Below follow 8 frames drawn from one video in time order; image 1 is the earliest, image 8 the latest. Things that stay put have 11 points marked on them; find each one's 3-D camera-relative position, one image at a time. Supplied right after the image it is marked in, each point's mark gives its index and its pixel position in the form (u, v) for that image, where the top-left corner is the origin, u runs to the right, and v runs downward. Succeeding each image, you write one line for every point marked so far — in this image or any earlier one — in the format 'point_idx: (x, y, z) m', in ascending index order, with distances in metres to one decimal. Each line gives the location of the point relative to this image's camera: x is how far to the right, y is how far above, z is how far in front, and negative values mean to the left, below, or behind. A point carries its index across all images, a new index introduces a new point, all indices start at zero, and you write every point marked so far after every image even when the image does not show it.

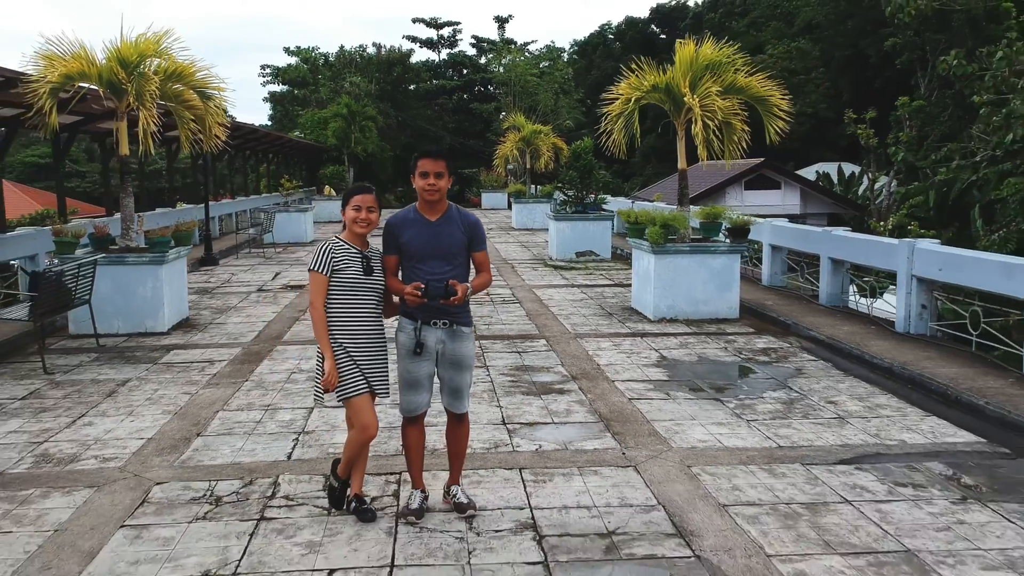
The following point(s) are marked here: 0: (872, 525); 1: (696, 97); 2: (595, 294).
0: (+1.6, -1.0, +3.8) m
1: (+1.8, +1.9, +8.9) m
2: (+1.0, -0.1, +10.6) m
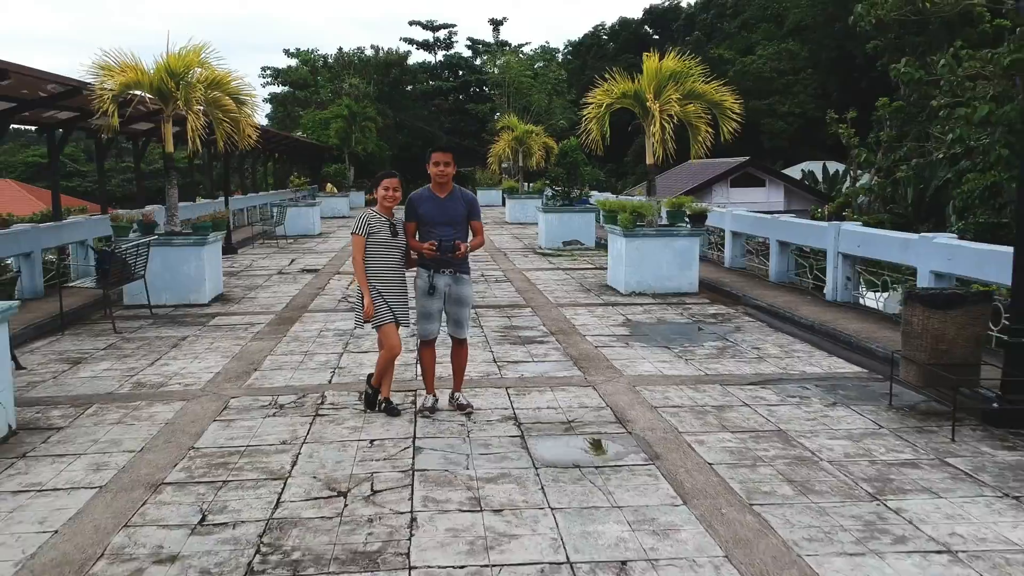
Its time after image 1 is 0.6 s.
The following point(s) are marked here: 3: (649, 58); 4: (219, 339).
0: (+1.5, -0.8, +5.3) m
1: (+1.7, +2.2, +10.4) m
2: (+0.9, +0.2, +12.1) m
3: (+1.6, +2.7, +10.4) m
4: (-2.6, -0.4, +8.0) m
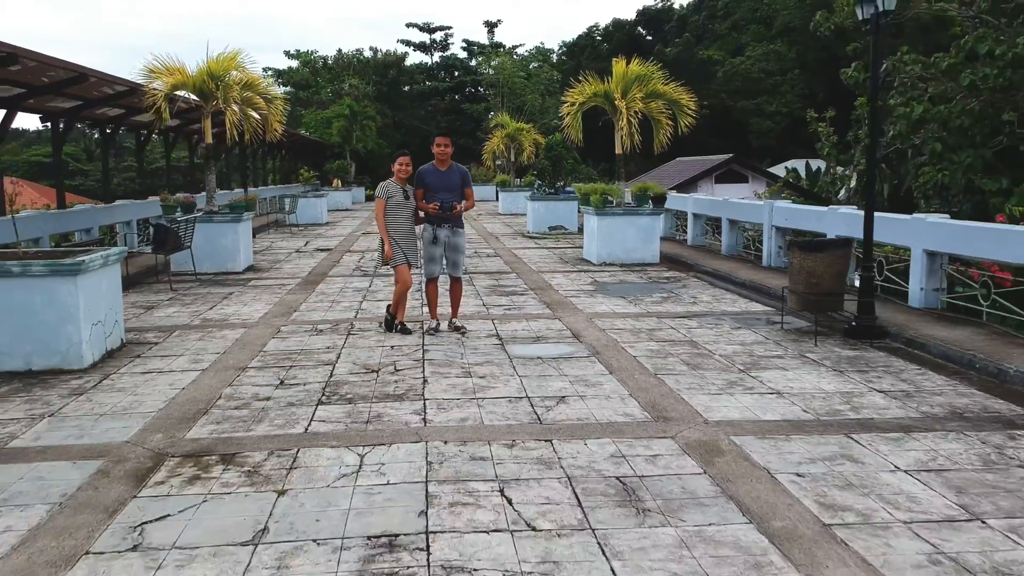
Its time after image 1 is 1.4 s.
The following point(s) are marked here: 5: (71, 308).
0: (+1.3, -0.4, +7.1) m
1: (+1.6, +2.6, +12.2) m
2: (+0.8, +0.6, +13.9) m
3: (+1.4, +3.1, +12.2) m
4: (-2.7, -0.1, +9.8) m
5: (-3.0, -0.1, +6.1) m
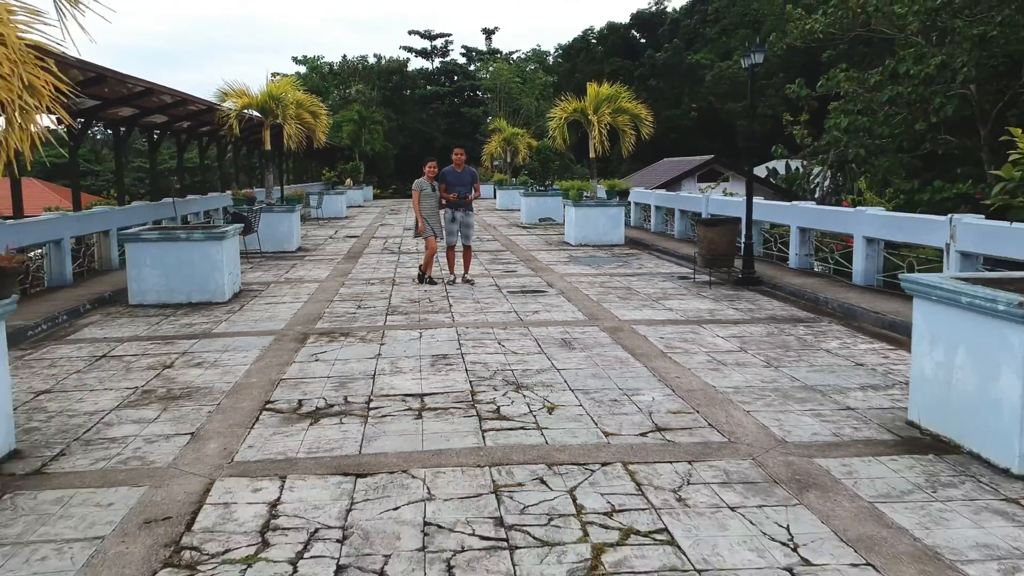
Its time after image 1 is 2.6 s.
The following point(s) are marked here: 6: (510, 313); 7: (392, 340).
0: (+1.3, 0.0, +10.3) m
1: (+1.5, +3.0, +15.4) m
2: (+0.7, +1.0, +17.1) m
3: (+1.3, +3.5, +15.4) m
4: (-2.8, +0.4, +13.0) m
5: (-3.1, +0.3, +9.3) m
6: (0.0, -0.2, +8.3) m
7: (-0.9, -0.4, +7.1) m
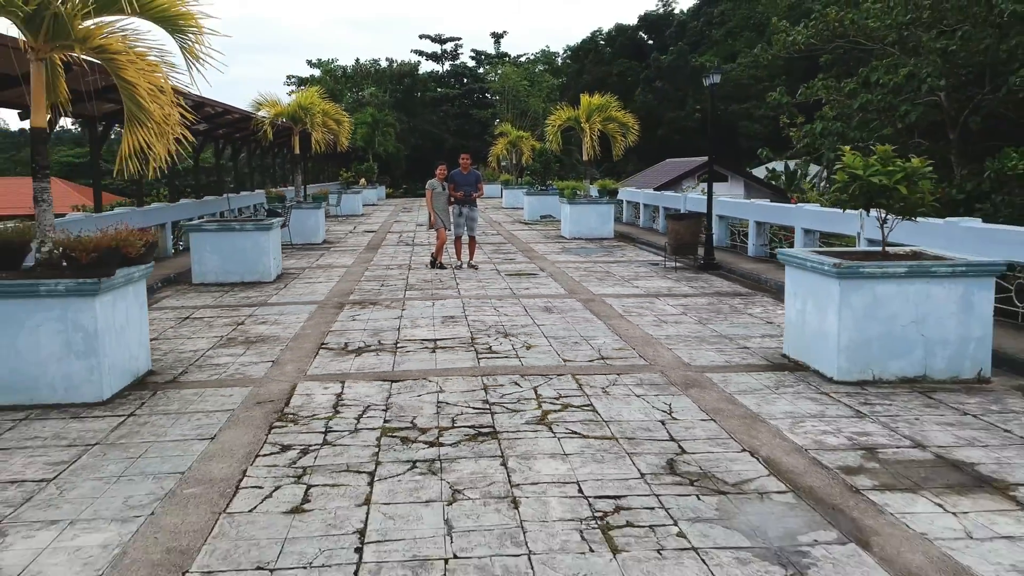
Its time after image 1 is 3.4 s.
0: (+1.2, +0.3, +12.2) m
1: (+1.5, +3.2, +17.3) m
2: (+0.7, +1.2, +19.0) m
3: (+1.4, +3.7, +17.3) m
4: (-2.8, +0.6, +14.9) m
5: (-3.1, +0.5, +11.2) m
6: (-0.1, 0.0, +10.2) m
7: (-1.0, -0.2, +9.0) m
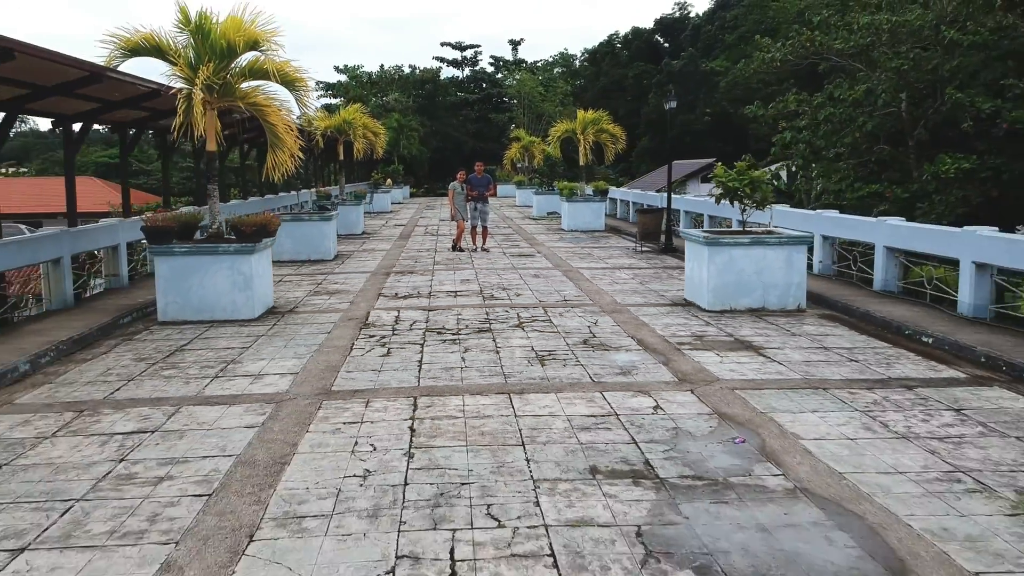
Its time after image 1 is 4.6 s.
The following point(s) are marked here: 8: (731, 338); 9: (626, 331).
0: (+1.3, +0.6, +15.6) m
1: (+1.7, +3.6, +20.8) m
2: (+0.9, +1.6, +22.4) m
3: (+1.6, +4.1, +20.7) m
4: (-2.7, +1.0, +18.4) m
5: (-3.1, +0.9, +14.8) m
6: (-0.1, +0.4, +13.6) m
7: (-1.0, +0.2, +12.5) m
8: (+1.9, -0.4, +7.7) m
9: (+1.0, -0.4, +8.0) m
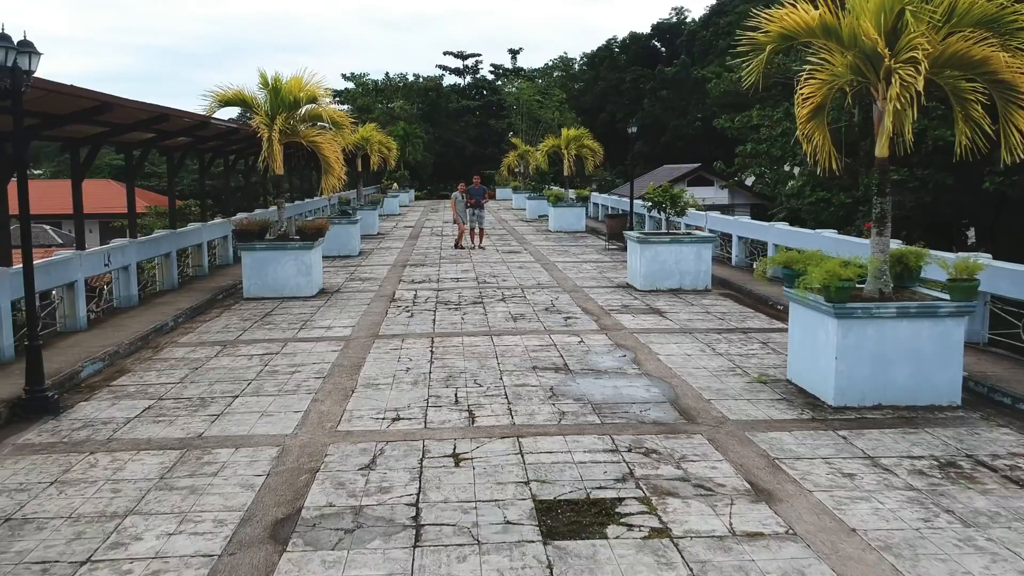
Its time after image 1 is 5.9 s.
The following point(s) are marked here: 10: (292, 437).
0: (+1.1, +0.8, +19.1) m
1: (+1.5, +3.8, +24.2) m
2: (+0.8, +1.8, +25.9) m
3: (+1.4, +4.3, +24.2) m
4: (-2.9, +1.2, +21.9) m
5: (-3.3, +1.1, +18.3) m
6: (-0.2, +0.6, +17.1) m
7: (-1.2, +0.4, +15.9) m
8: (+1.7, -0.2, +11.2) m
9: (+0.8, -0.2, +11.5) m
10: (-1.5, -1.0, +6.0) m
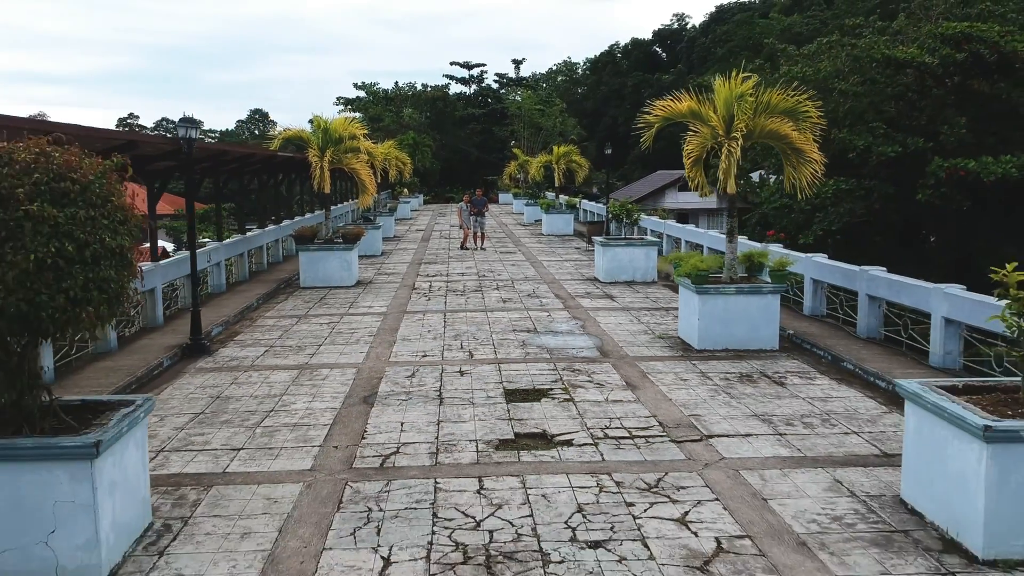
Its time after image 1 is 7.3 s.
0: (+1.0, +1.0, +23.0) m
1: (+1.5, +3.9, +28.1) m
2: (+0.7, +1.9, +29.8) m
3: (+1.3, +4.4, +28.1) m
4: (-3.0, +1.3, +25.8) m
5: (-3.4, +1.2, +22.2) m
6: (-0.3, +0.7, +21.0) m
7: (-1.3, +0.5, +19.8) m
8: (+1.5, -0.1, +15.1) m
9: (+0.7, 0.0, +15.4) m
10: (-1.6, -0.8, +9.9) m
